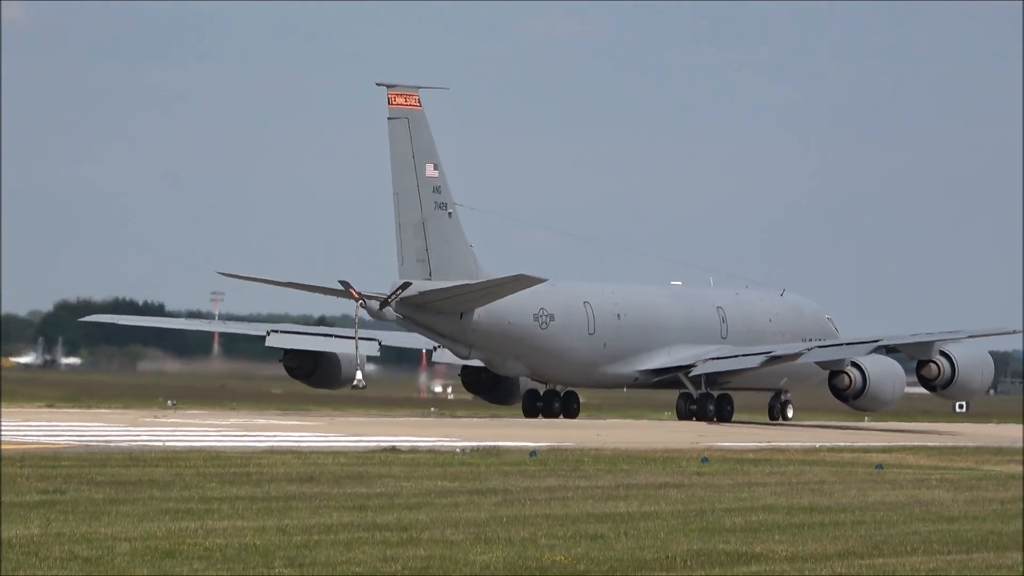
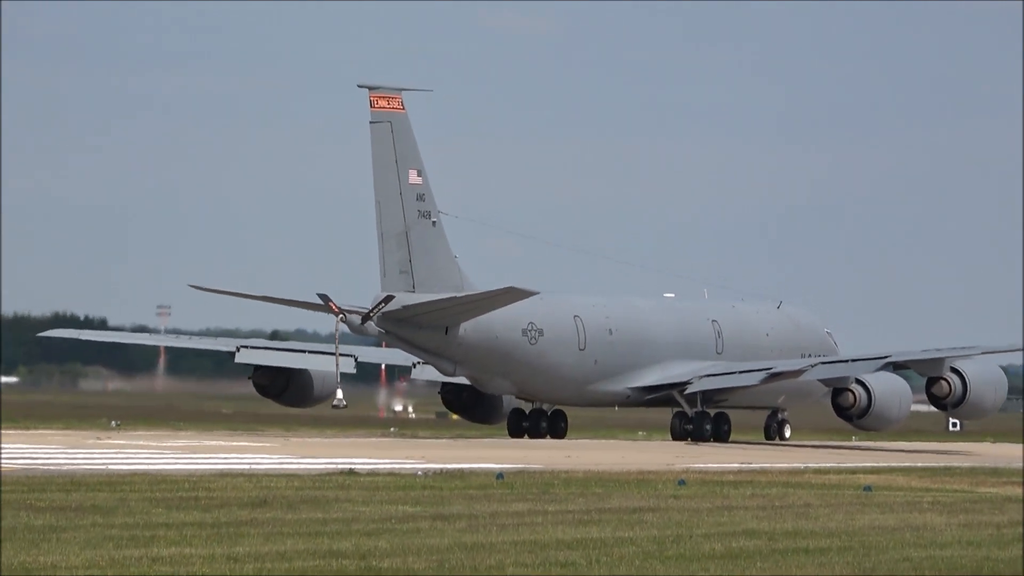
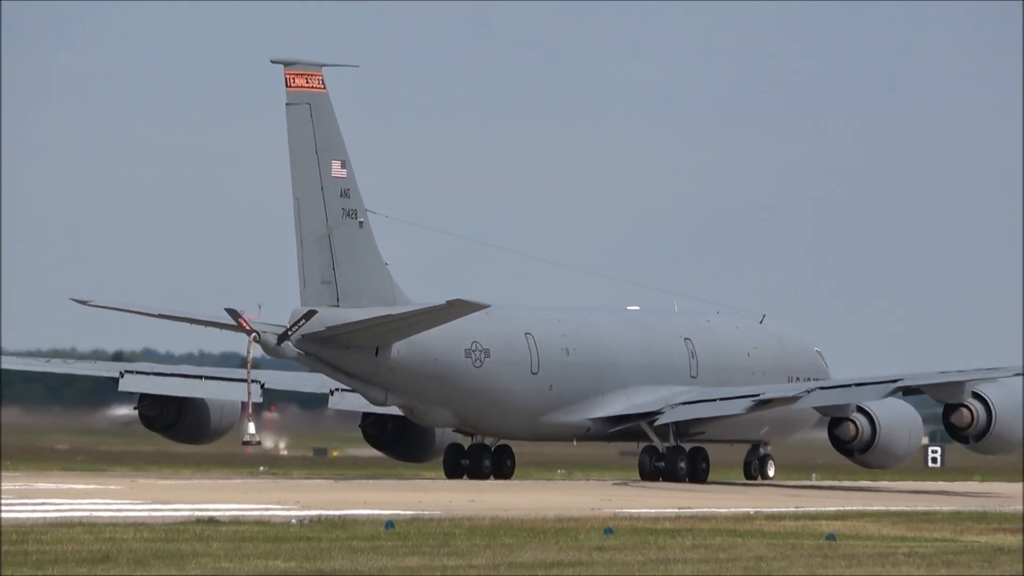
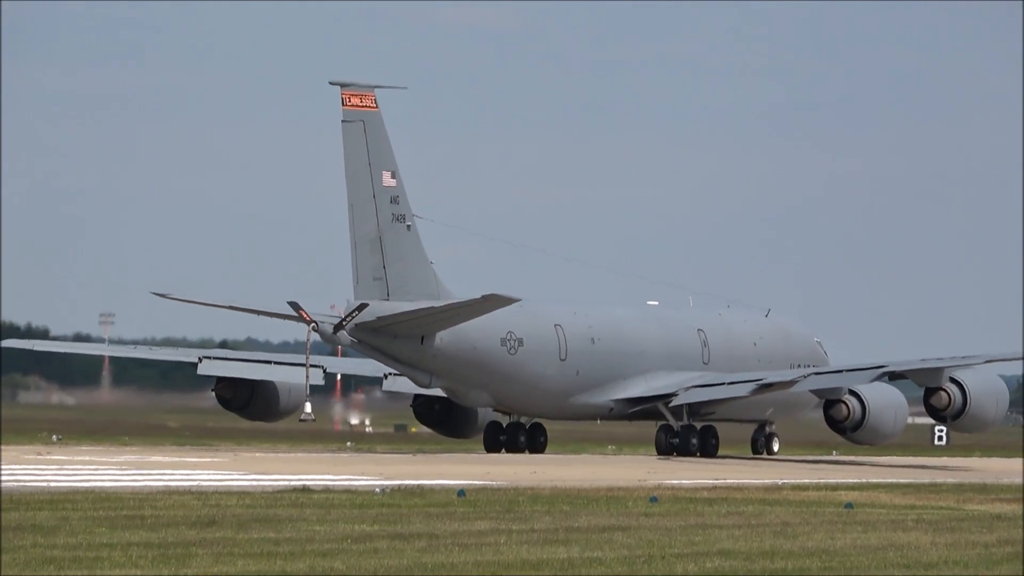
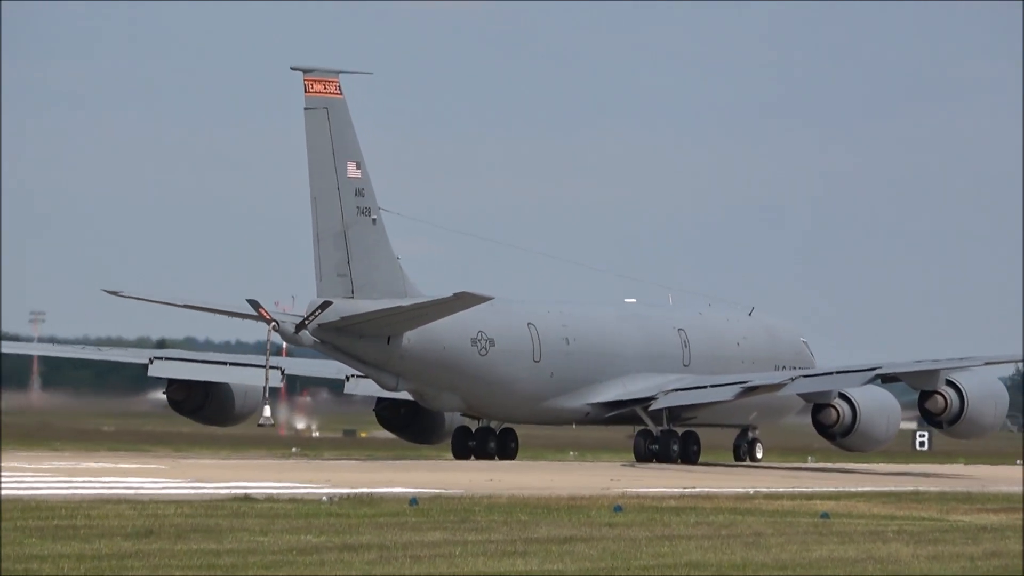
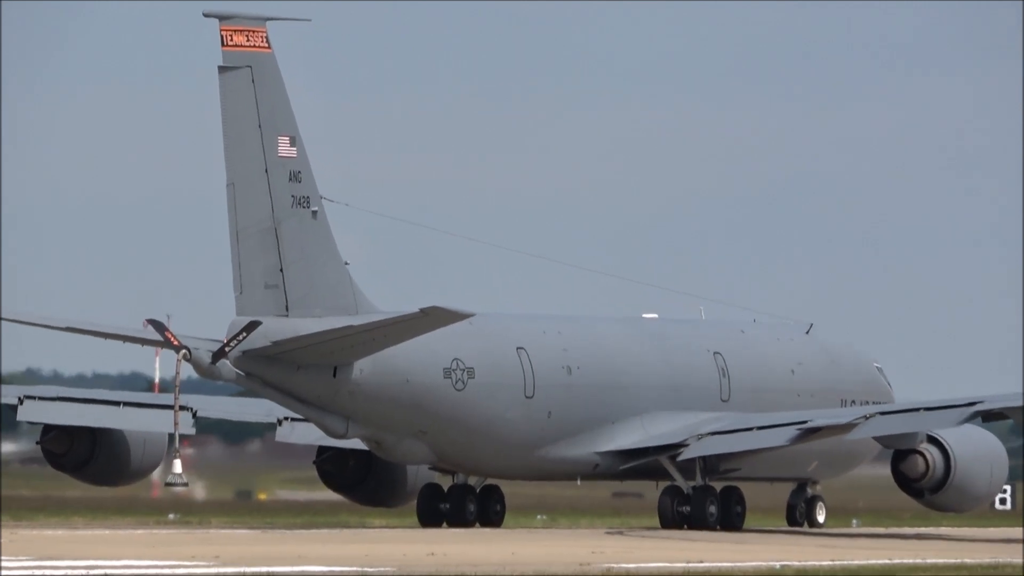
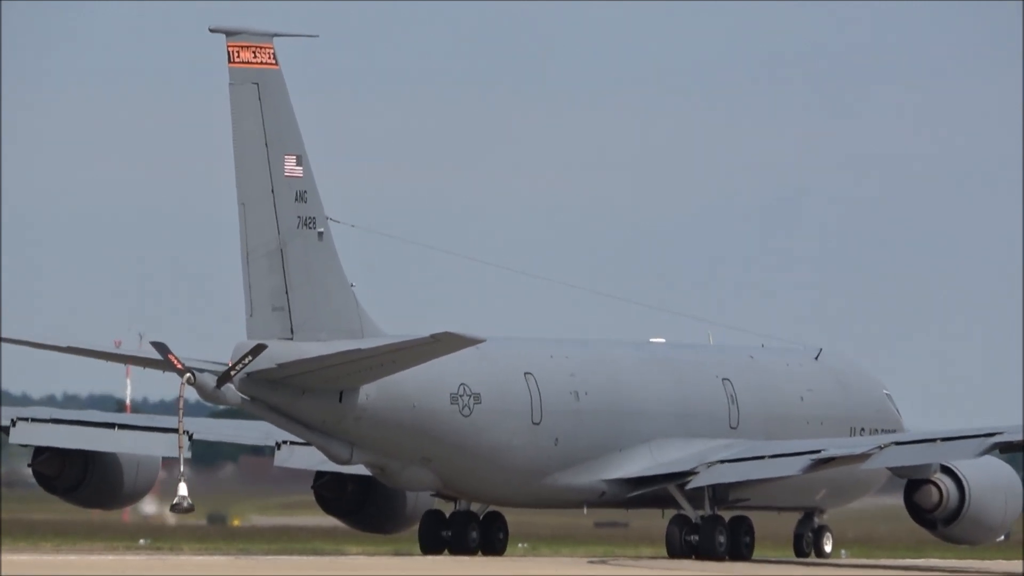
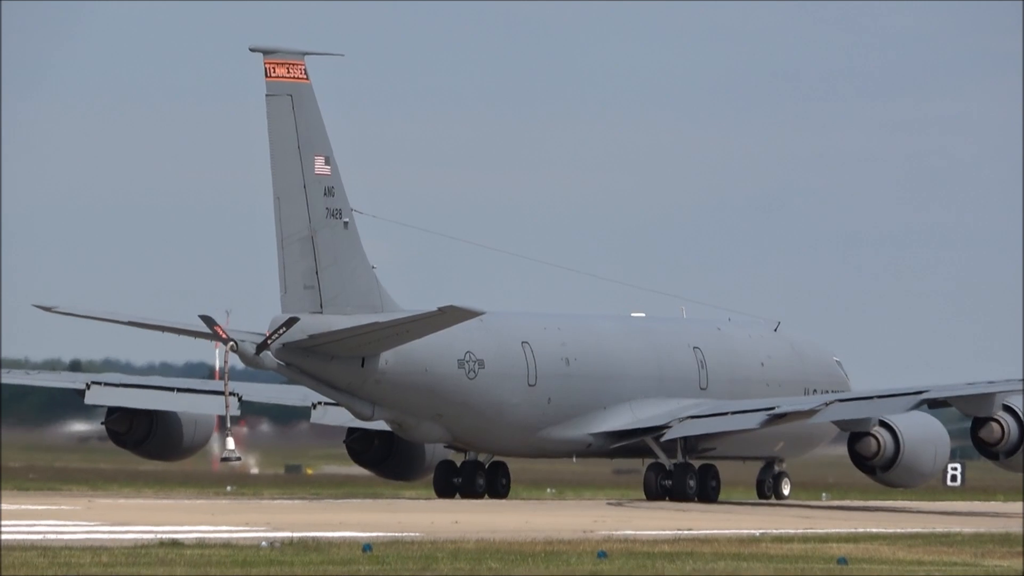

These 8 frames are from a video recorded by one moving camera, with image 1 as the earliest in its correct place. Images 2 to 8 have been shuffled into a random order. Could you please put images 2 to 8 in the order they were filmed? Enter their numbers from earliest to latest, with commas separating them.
2, 4, 5, 3, 8, 6, 7
